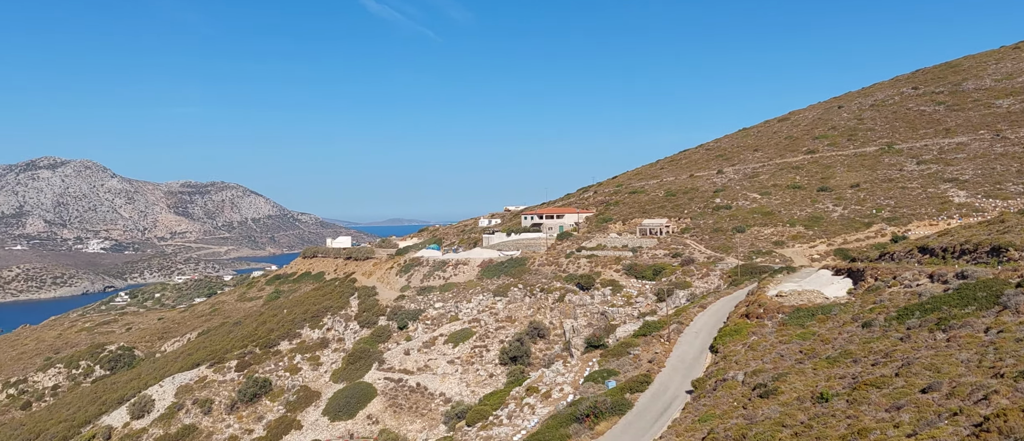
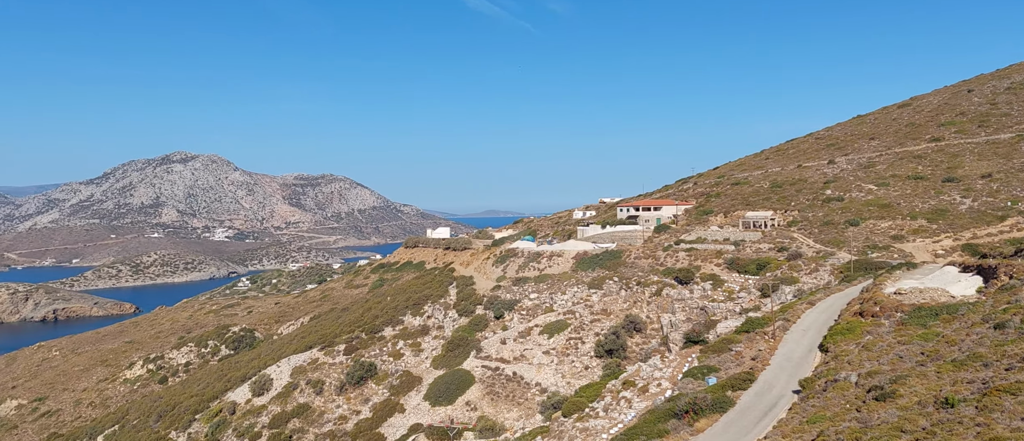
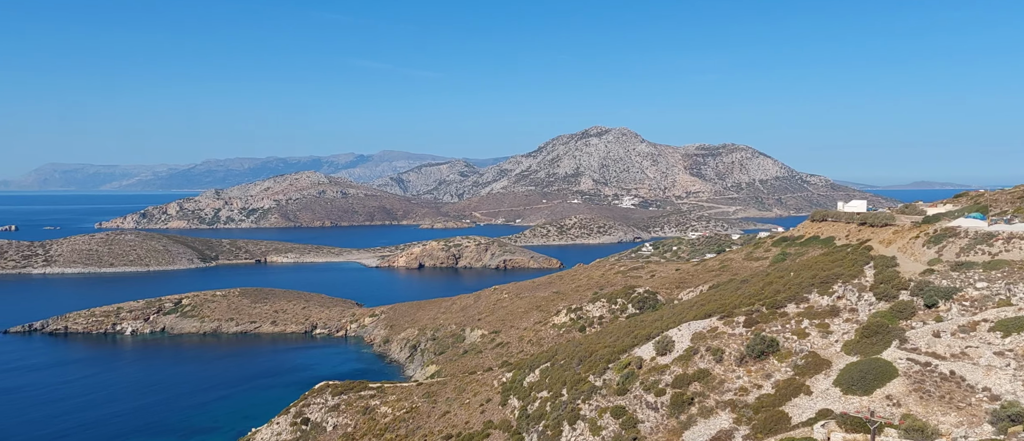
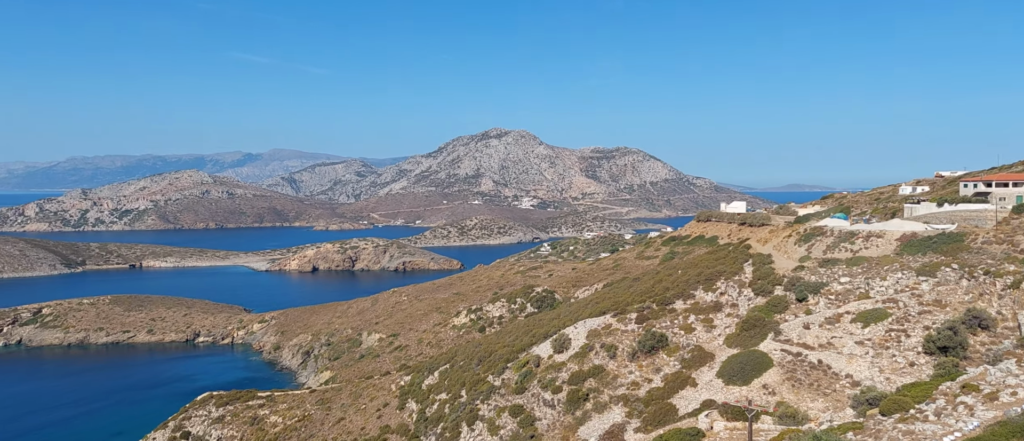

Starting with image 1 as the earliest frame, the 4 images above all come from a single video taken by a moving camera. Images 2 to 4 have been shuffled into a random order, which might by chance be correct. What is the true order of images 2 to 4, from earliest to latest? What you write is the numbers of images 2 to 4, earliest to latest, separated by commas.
2, 4, 3
